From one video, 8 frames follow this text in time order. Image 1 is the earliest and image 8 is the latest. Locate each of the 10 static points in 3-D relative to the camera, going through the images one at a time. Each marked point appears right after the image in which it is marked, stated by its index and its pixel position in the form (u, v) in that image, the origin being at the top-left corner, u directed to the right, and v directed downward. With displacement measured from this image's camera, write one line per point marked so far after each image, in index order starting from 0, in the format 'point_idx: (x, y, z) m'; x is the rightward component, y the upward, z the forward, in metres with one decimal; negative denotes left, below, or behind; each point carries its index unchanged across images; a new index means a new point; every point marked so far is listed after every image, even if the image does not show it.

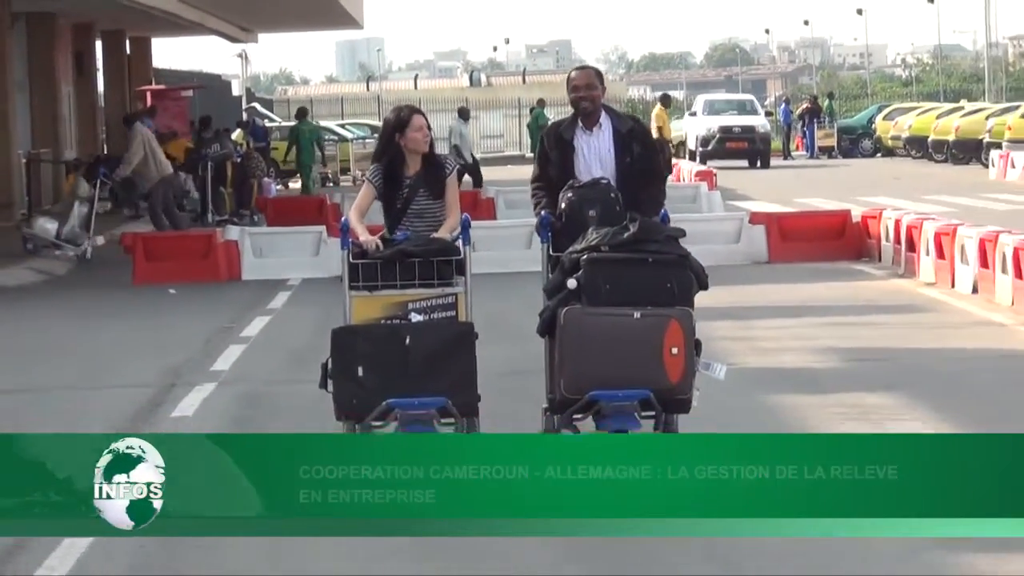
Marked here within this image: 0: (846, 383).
0: (+1.9, -0.6, +9.6) m
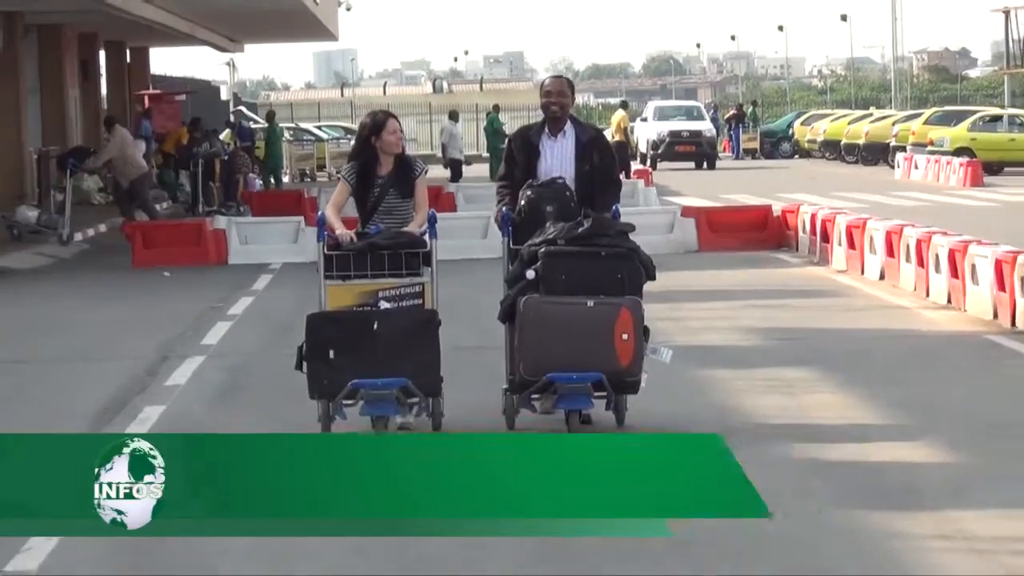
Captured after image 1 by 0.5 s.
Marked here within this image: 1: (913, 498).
0: (+1.7, -0.5, +10.4) m
1: (+2.0, -1.0, +7.6) m
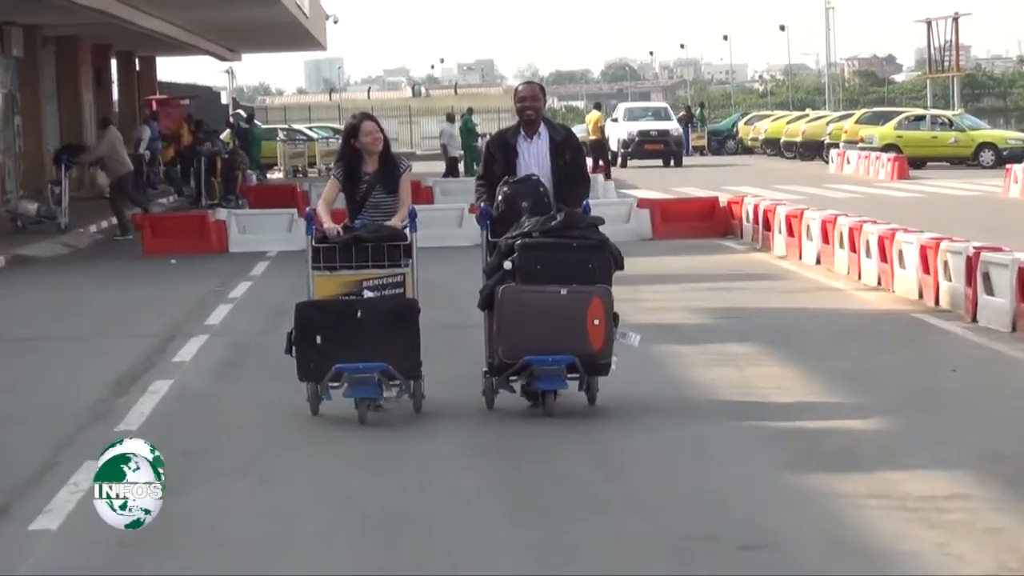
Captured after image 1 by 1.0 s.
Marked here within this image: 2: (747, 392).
0: (+1.5, -0.4, +11.2) m
1: (+1.9, -0.9, +8.5) m
2: (+1.5, -0.7, +9.9) m
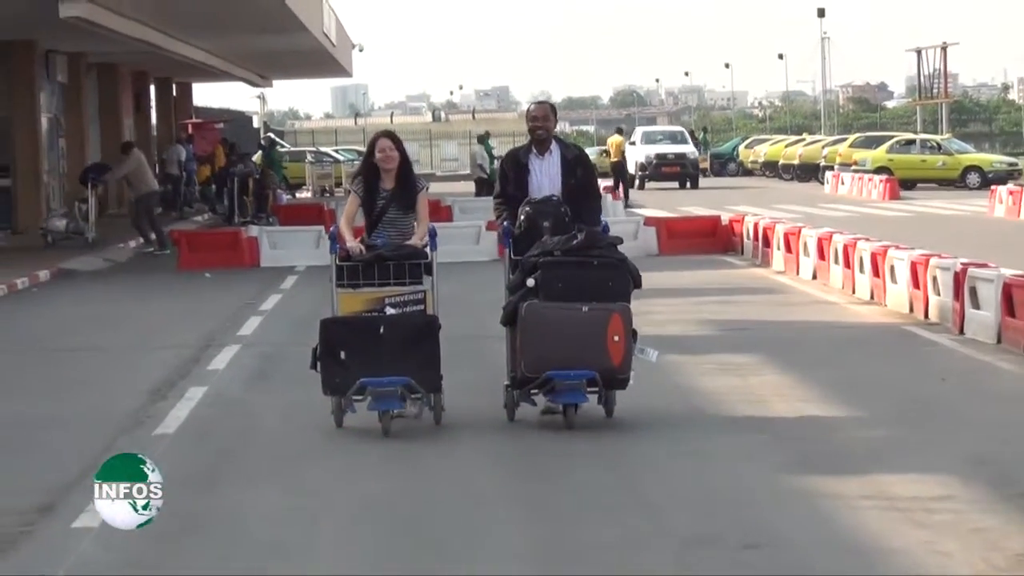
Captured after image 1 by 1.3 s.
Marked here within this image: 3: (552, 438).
0: (+1.6, -0.5, +11.7) m
1: (+1.9, -1.0, +8.9) m
2: (+1.6, -0.8, +10.4) m
3: (+0.2, -0.9, +9.8) m
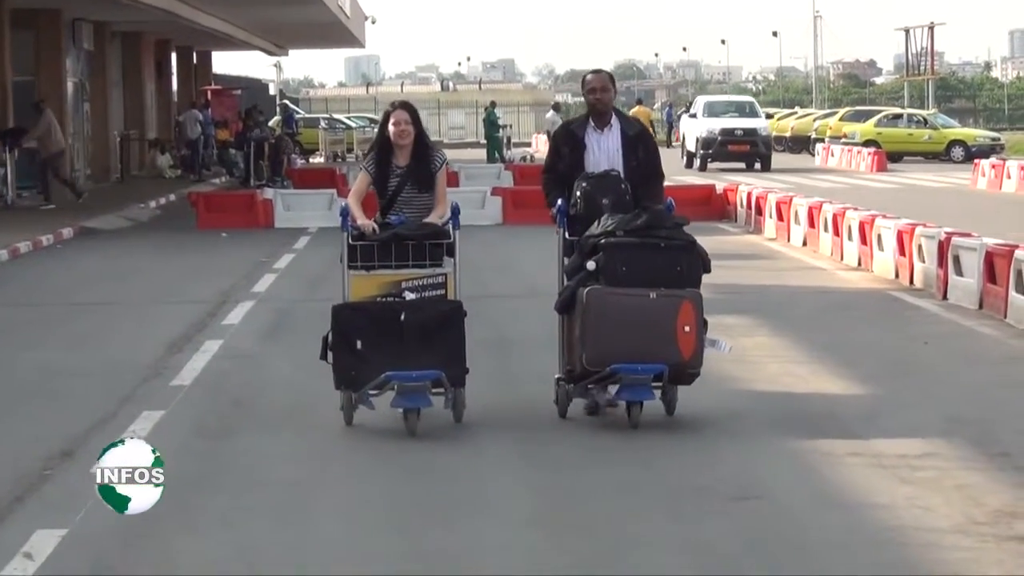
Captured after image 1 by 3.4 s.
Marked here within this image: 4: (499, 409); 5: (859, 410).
0: (+1.6, -0.3, +12.1) m
1: (+1.9, -0.8, +9.3) m
2: (+1.6, -0.6, +10.8) m
3: (+0.2, -0.7, +10.1) m
4: (-0.1, -0.8, +9.8) m
5: (+2.1, -0.8, +9.4) m
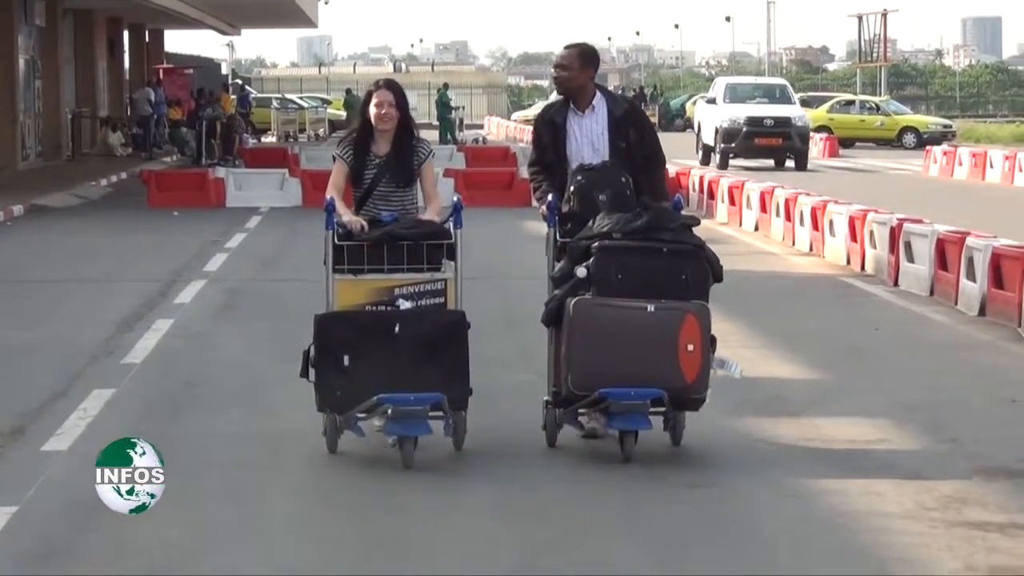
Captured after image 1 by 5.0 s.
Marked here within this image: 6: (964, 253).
0: (+1.3, -0.3, +12.1) m
1: (+1.6, -0.7, +9.3) m
2: (+1.3, -0.5, +10.8) m
3: (-0.1, -0.6, +10.1) m
4: (-0.4, -0.7, +9.8) m
5: (+1.9, -0.7, +9.4) m
6: (+3.4, +0.3, +11.5) m
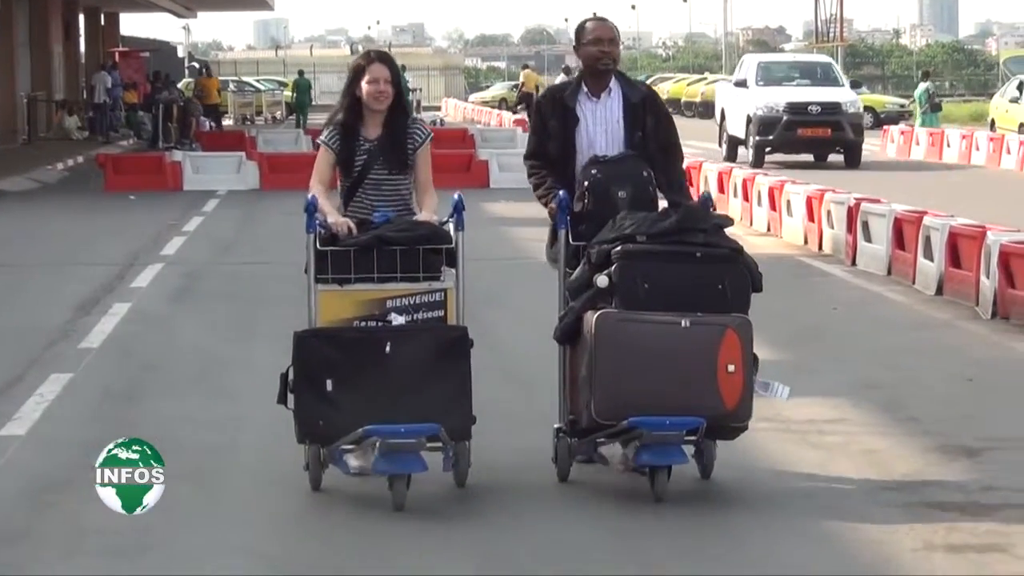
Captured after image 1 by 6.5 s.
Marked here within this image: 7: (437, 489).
0: (+1.0, -0.1, +12.1) m
1: (+1.4, -0.6, +9.4) m
2: (+1.0, -0.4, +10.8) m
3: (-0.3, -0.5, +10.1) m
4: (-0.7, -0.6, +9.8) m
5: (+1.6, -0.6, +9.4) m
6: (+3.1, +0.4, +11.5) m
7: (-0.4, -1.0, +7.5) m
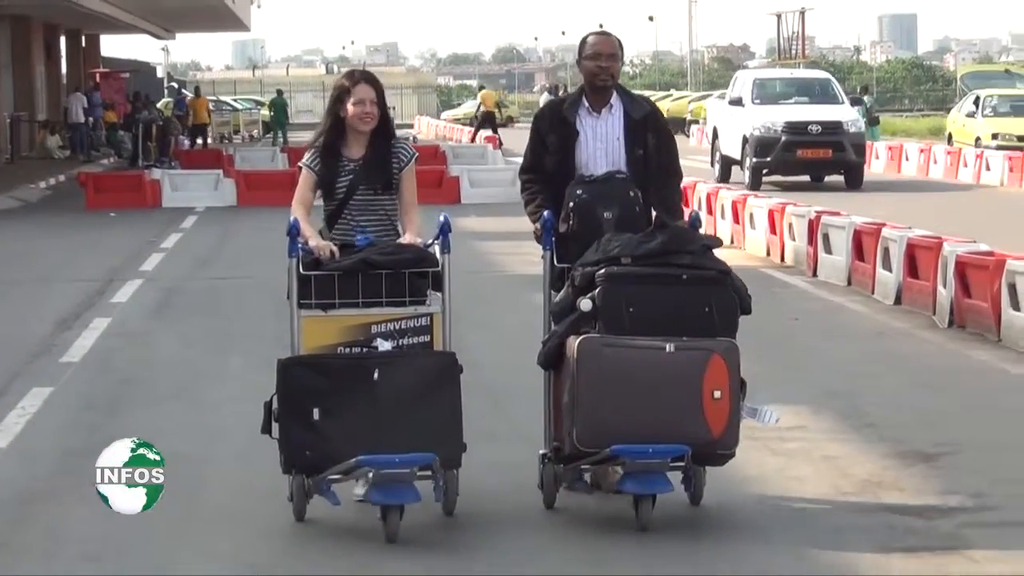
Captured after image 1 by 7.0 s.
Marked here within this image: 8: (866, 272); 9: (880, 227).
0: (+0.9, -0.2, +12.4) m
1: (+1.2, -0.7, +9.6) m
2: (+0.9, -0.4, +11.0) m
3: (-0.5, -0.6, +10.4) m
4: (-0.8, -0.7, +10.0) m
5: (+1.4, -0.6, +9.7) m
6: (+2.9, +0.3, +11.8) m
7: (-0.5, -1.1, +7.7) m
8: (+2.9, +0.1, +12.1) m
9: (+3.0, +0.5, +11.9) m
